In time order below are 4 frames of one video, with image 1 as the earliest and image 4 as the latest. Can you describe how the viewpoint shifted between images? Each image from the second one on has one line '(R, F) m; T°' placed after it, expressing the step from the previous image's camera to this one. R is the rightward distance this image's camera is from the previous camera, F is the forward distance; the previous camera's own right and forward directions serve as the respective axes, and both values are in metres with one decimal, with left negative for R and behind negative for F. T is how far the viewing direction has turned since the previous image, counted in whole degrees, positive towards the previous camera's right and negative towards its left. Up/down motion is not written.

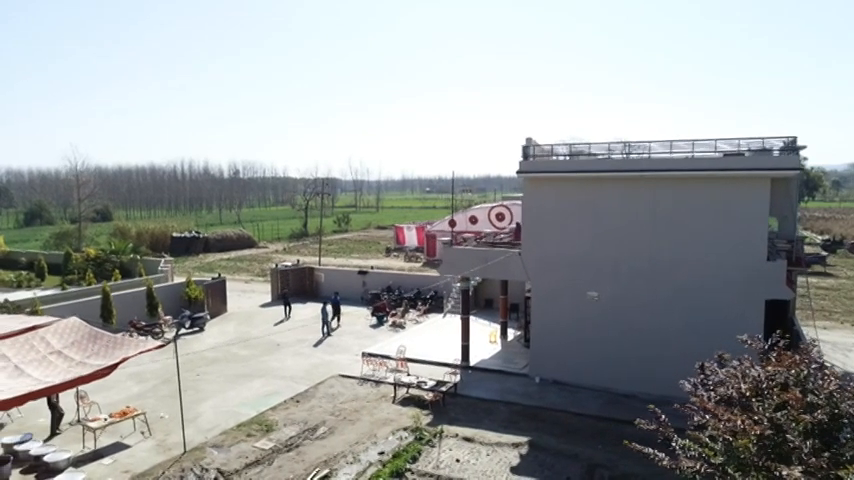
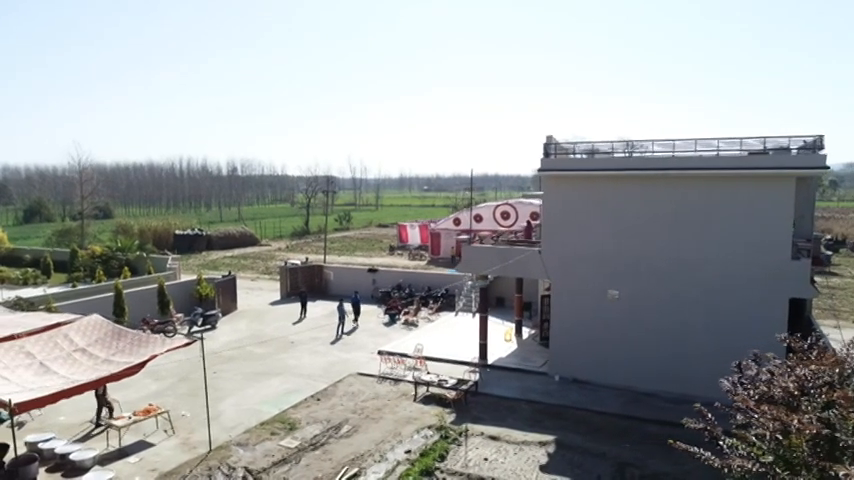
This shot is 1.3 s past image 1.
(-0.7, +0.1) m; 0°
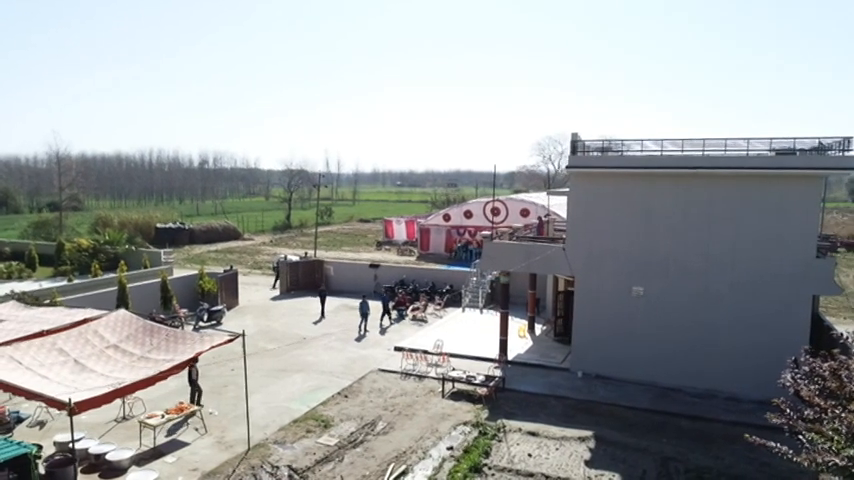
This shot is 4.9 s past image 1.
(-1.6, +0.1) m; +3°
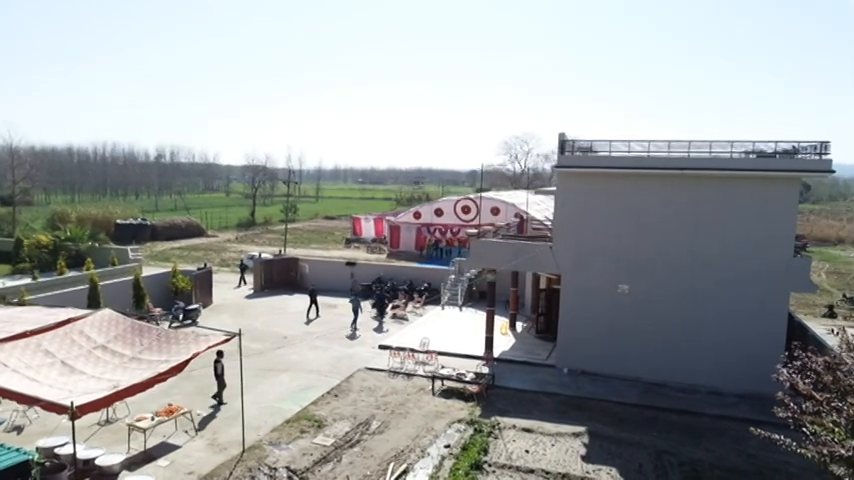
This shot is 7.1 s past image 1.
(-0.8, +0.1) m; +4°
